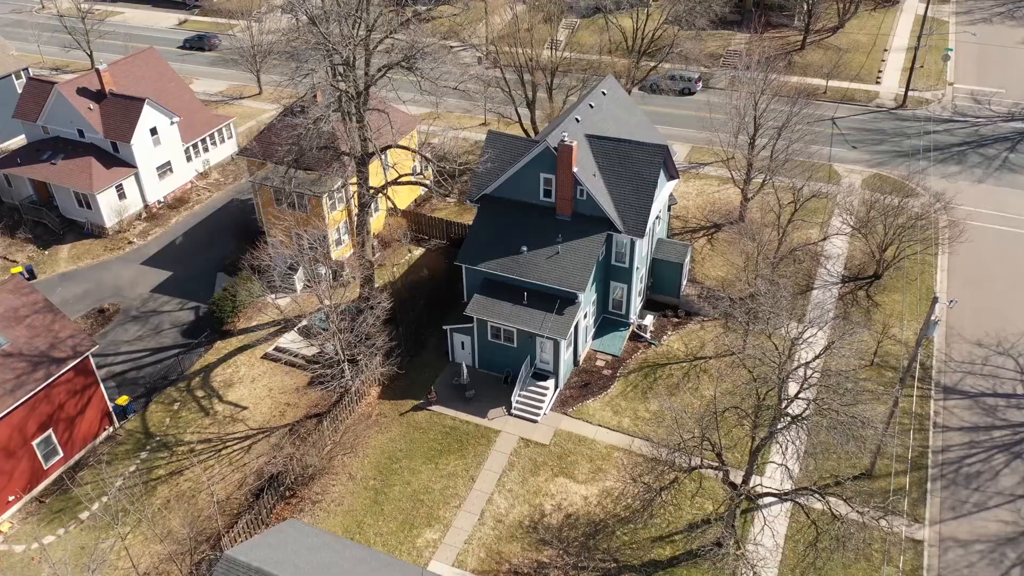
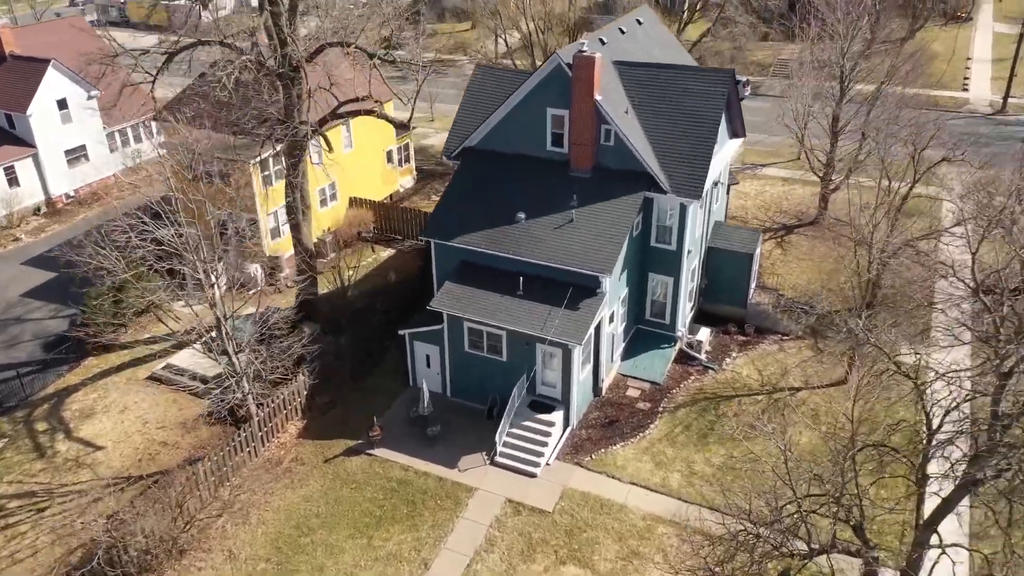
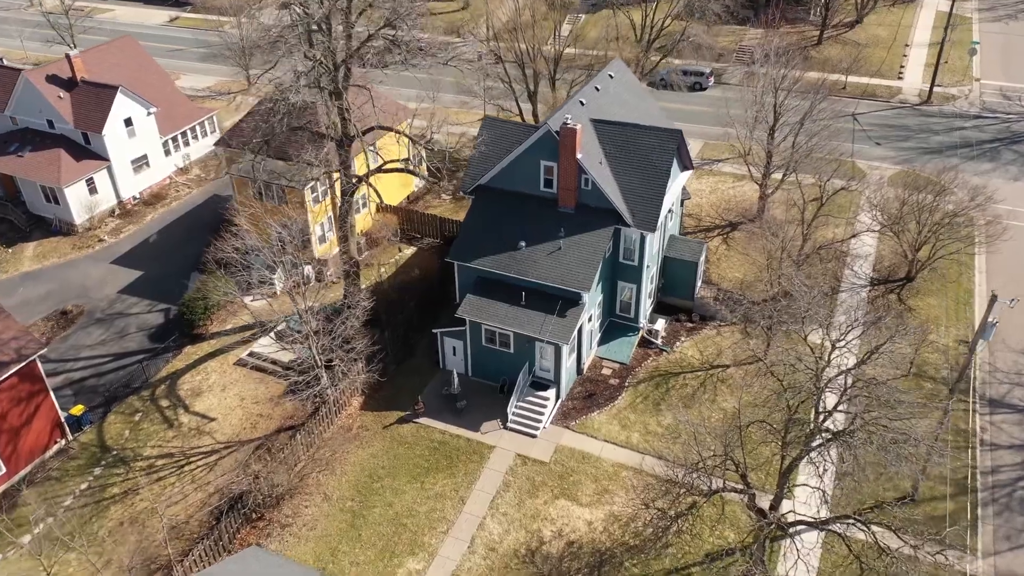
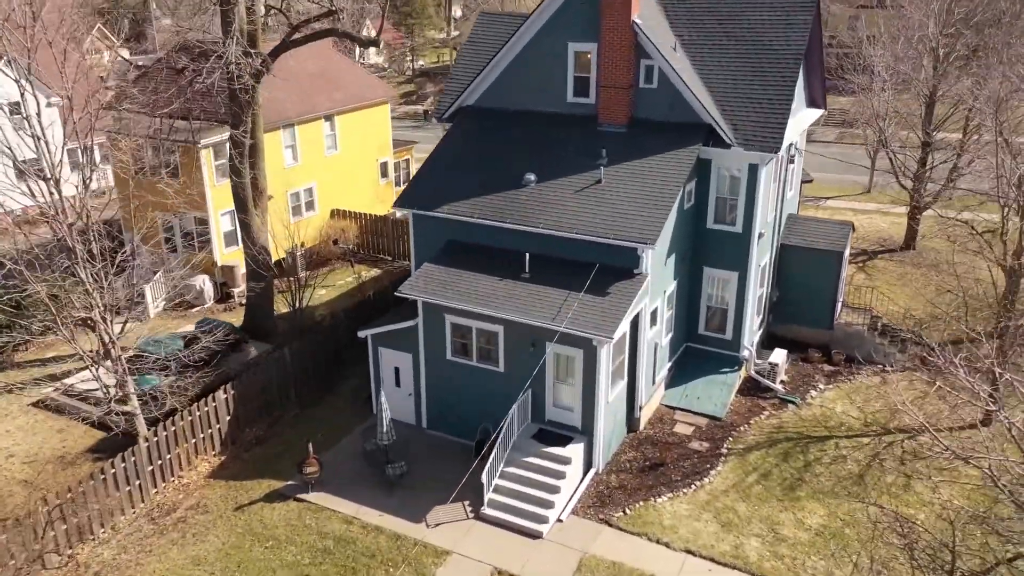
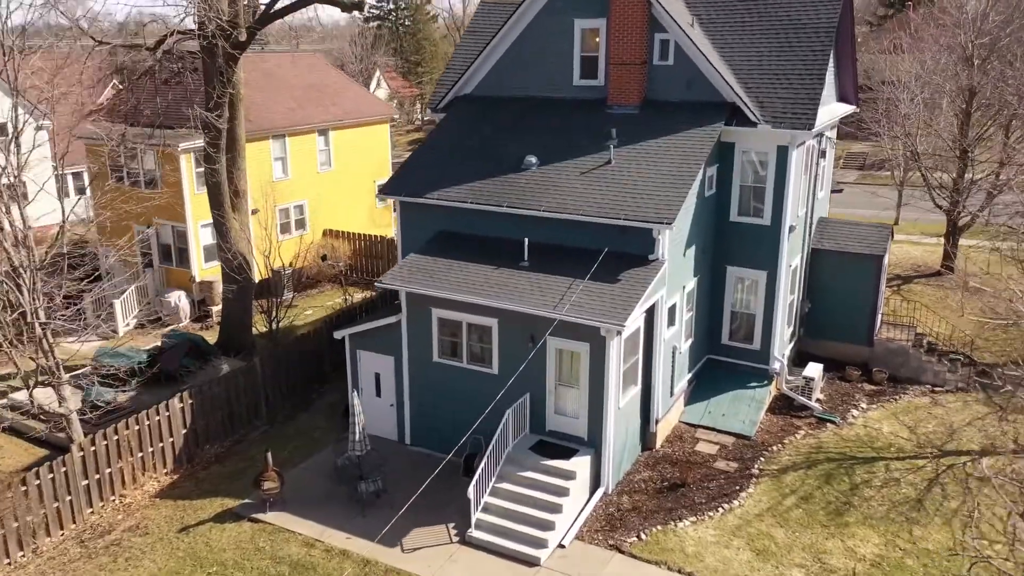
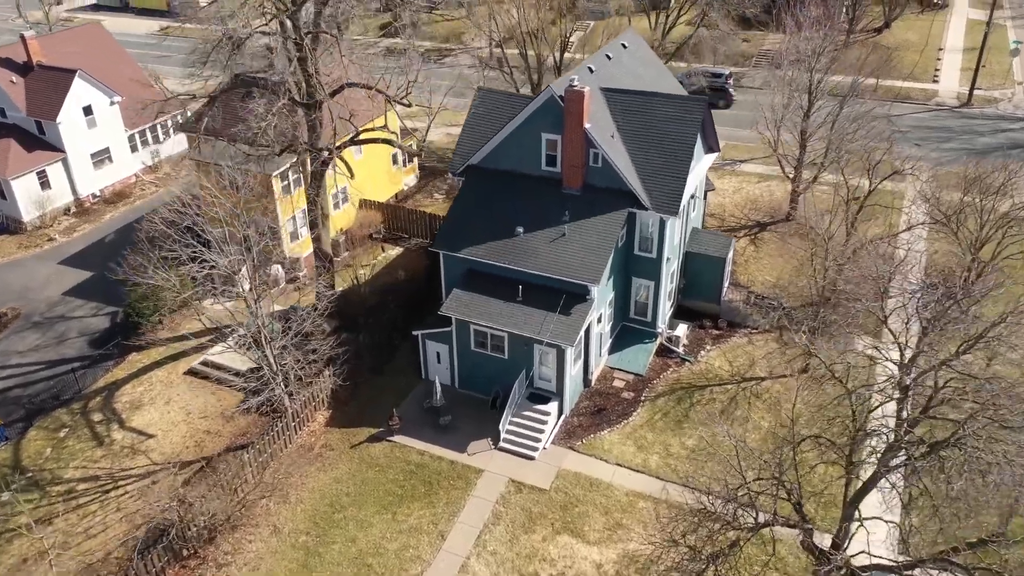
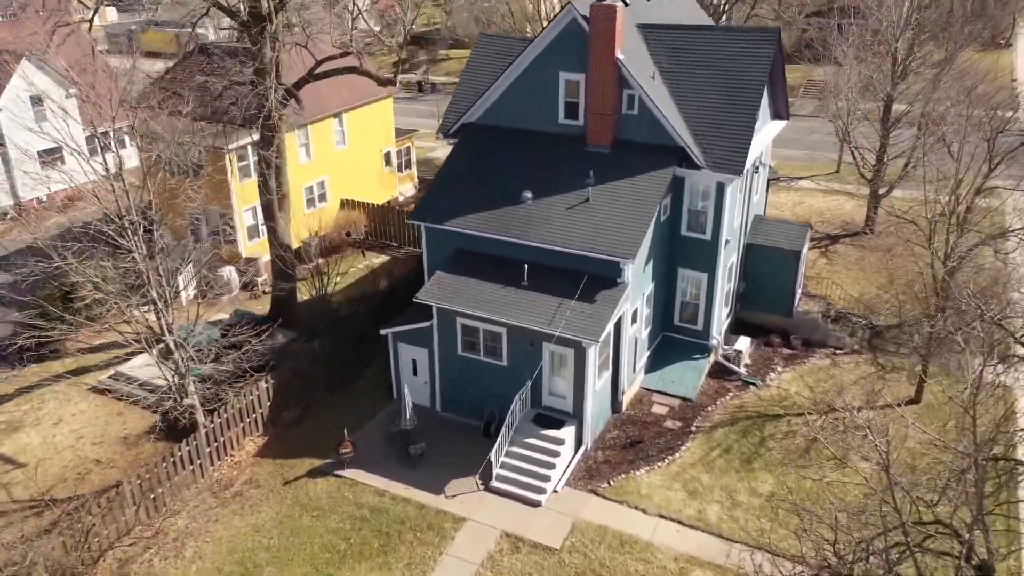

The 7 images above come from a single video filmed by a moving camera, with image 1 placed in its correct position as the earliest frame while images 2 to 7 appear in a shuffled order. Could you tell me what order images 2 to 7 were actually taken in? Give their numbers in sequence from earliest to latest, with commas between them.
3, 6, 2, 7, 4, 5
